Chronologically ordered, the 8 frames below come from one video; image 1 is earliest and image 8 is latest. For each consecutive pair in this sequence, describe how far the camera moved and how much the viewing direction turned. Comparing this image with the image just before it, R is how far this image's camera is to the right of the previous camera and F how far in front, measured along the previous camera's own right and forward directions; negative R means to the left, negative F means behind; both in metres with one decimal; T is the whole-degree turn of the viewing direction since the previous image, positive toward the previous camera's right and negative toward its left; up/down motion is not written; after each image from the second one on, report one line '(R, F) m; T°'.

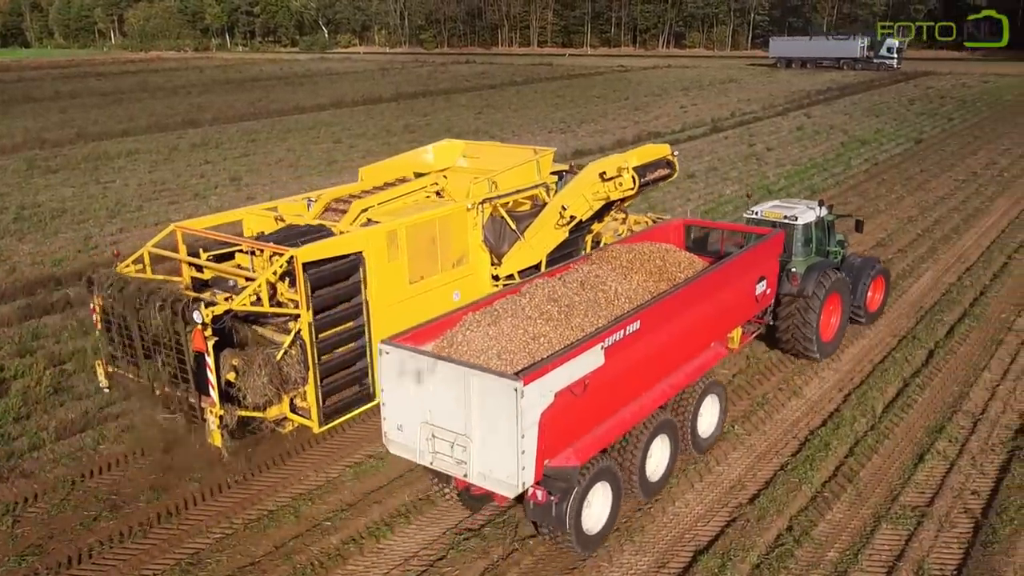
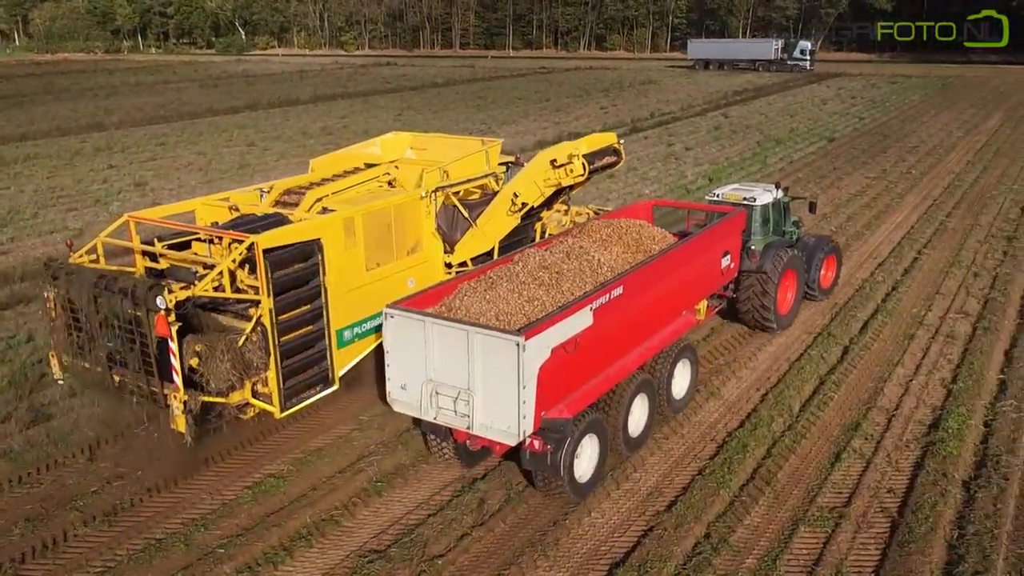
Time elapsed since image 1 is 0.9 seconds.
(+0.2, +0.3) m; +5°
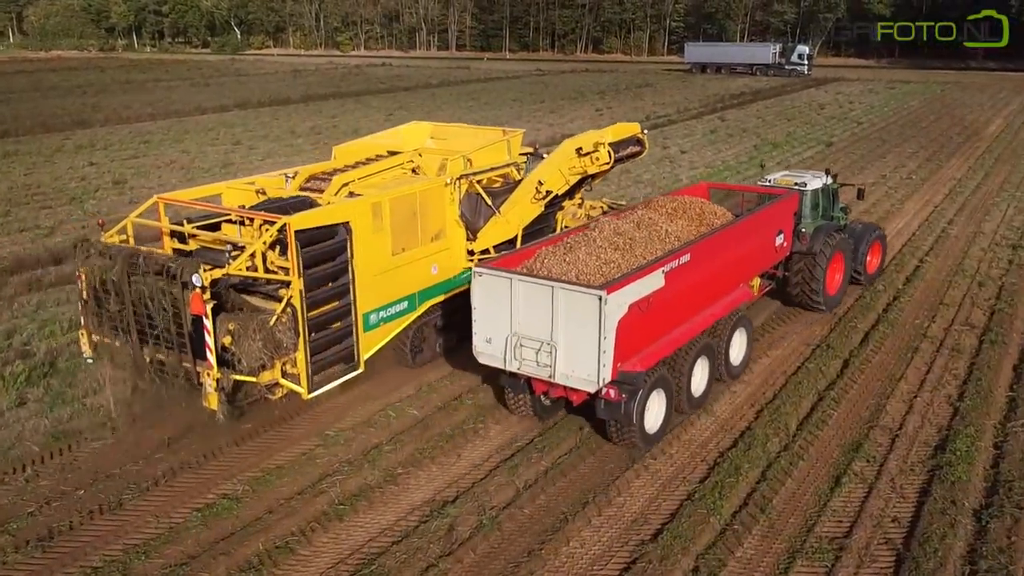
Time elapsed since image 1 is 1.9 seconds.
(+0.1, +0.5) m; 0°
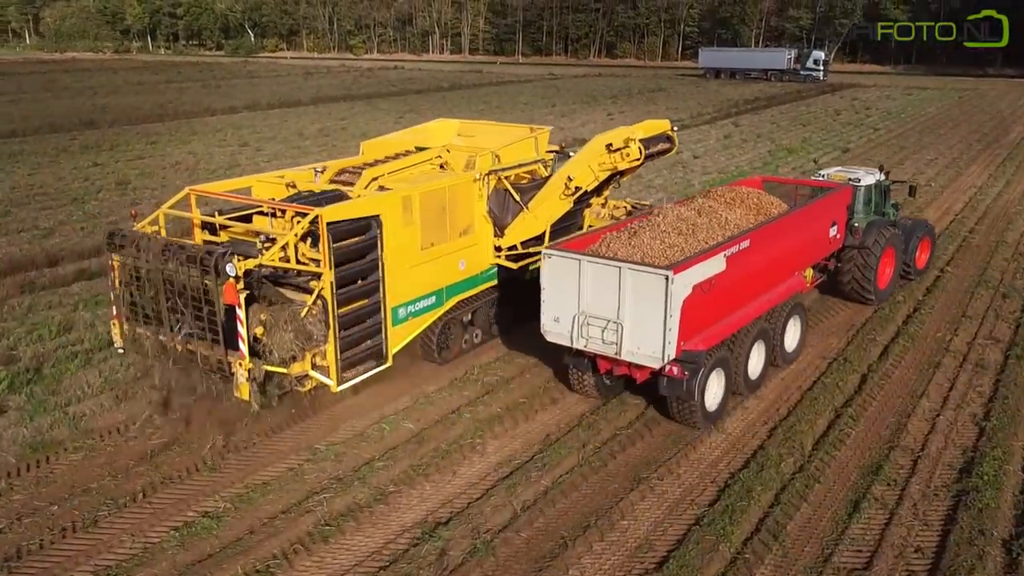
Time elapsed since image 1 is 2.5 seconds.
(+0.1, +0.4) m; -1°
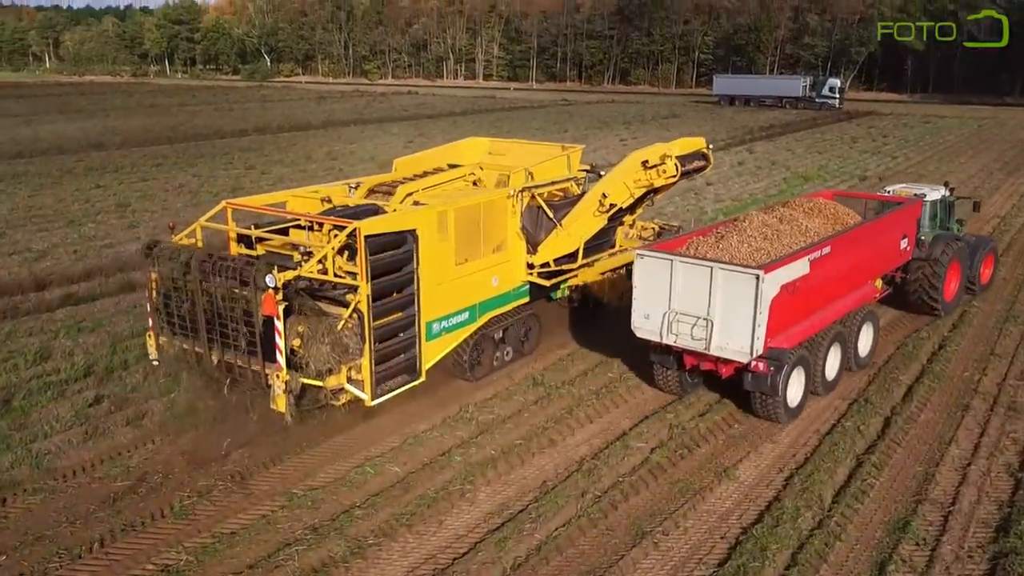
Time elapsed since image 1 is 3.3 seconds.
(+0.1, +0.5) m; -1°
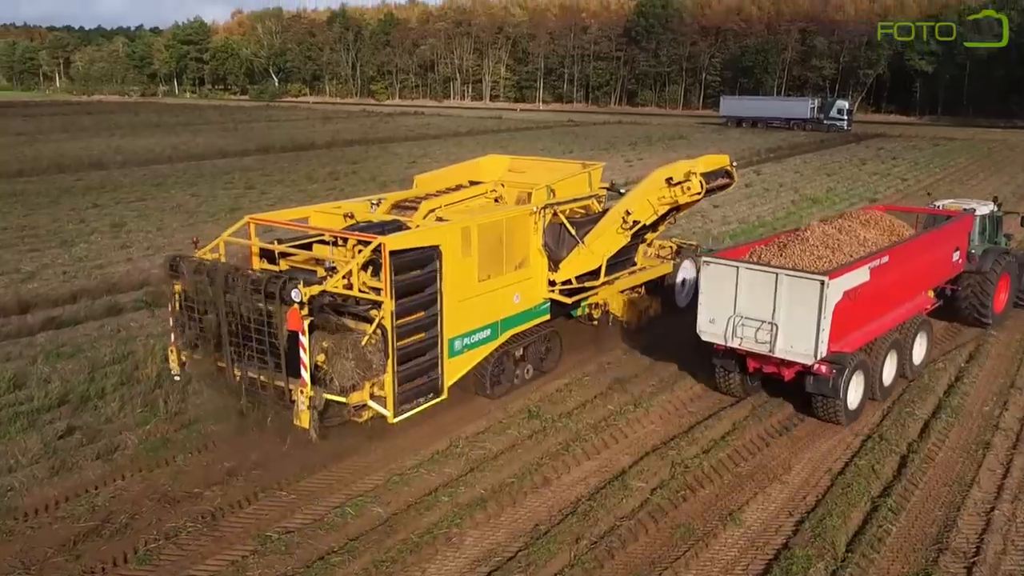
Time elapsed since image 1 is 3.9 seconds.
(+0.1, +0.4) m; 0°
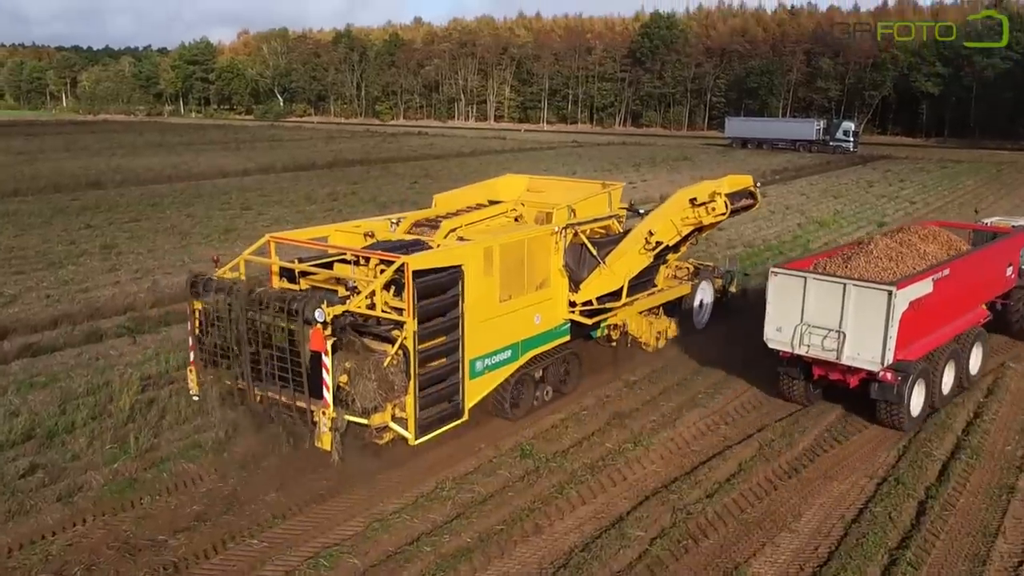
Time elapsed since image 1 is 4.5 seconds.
(+0.1, +0.4) m; 0°
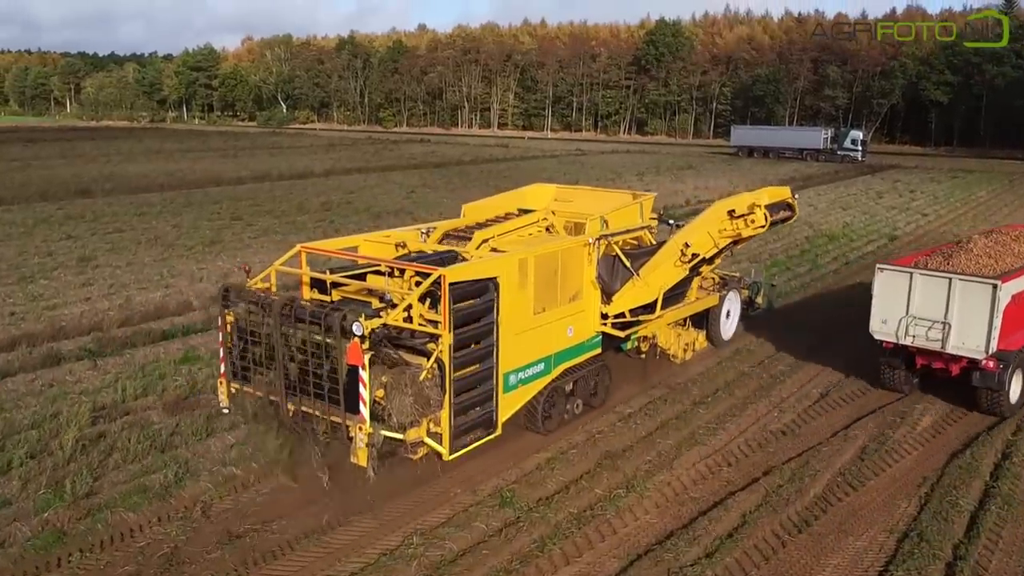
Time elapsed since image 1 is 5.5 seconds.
(+0.2, +0.8) m; 0°
